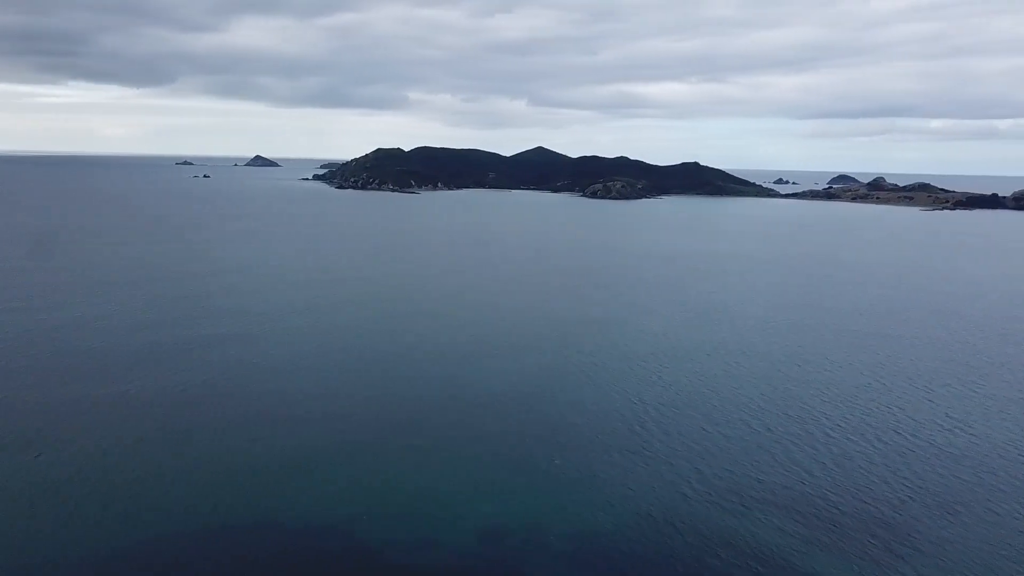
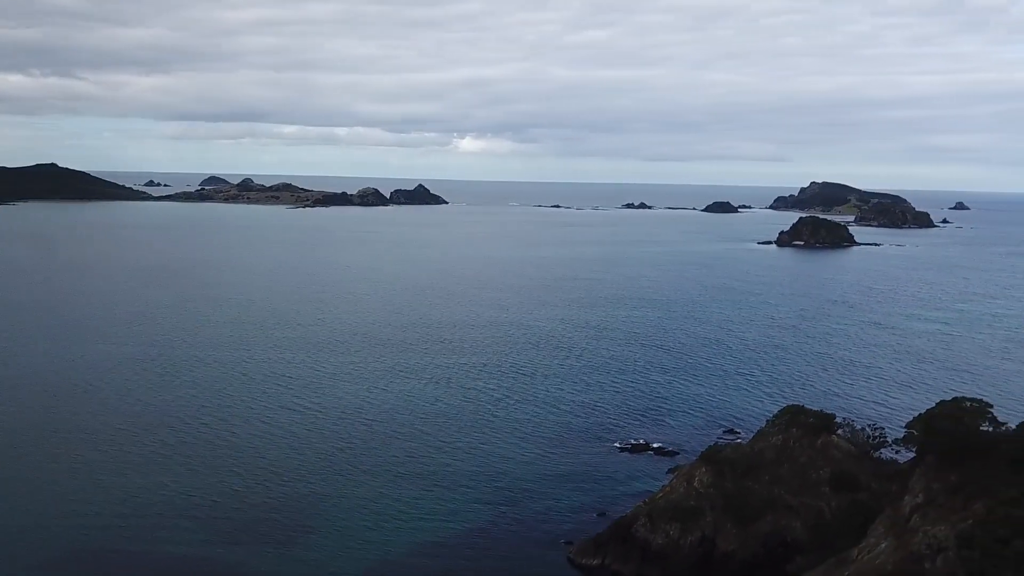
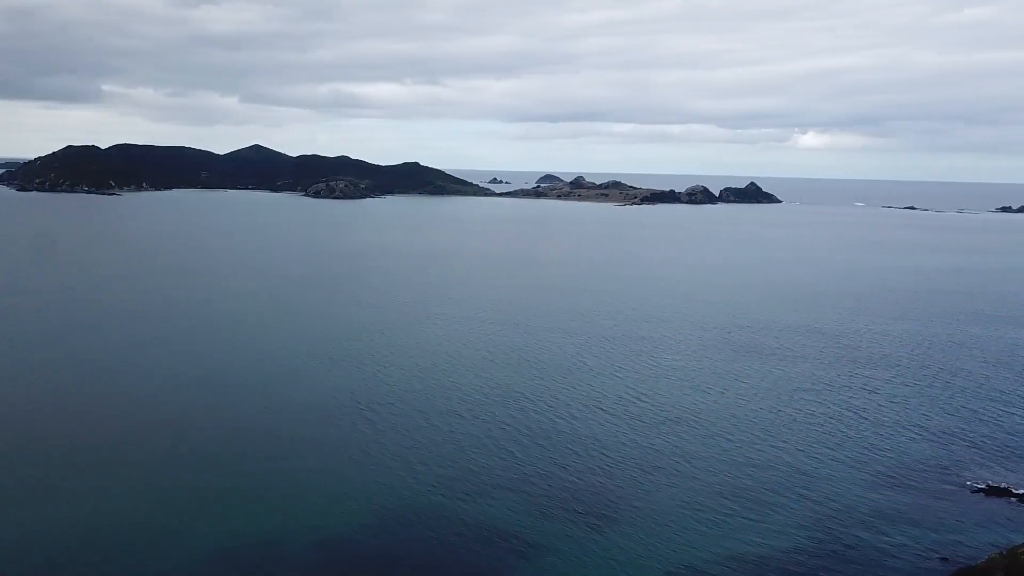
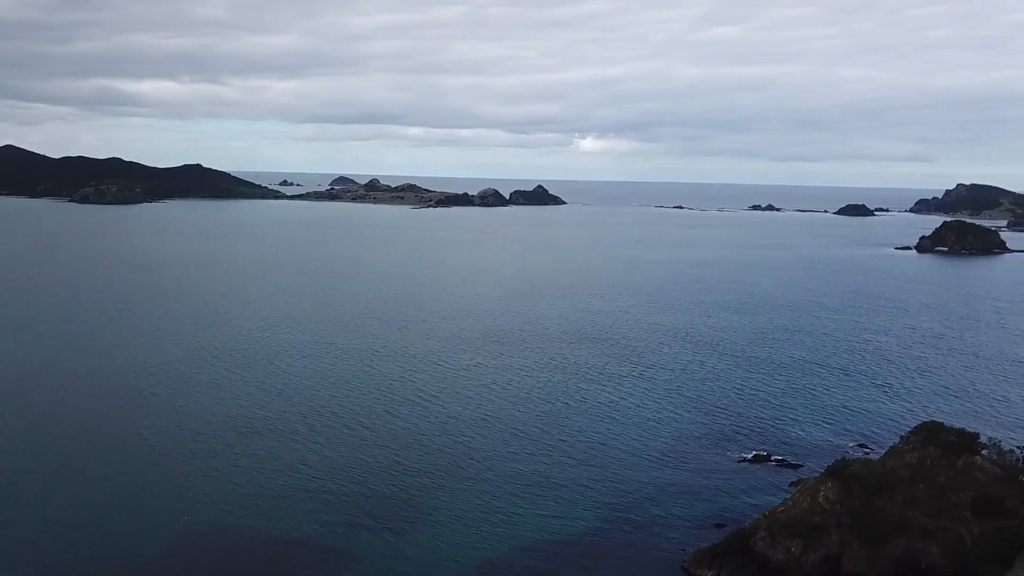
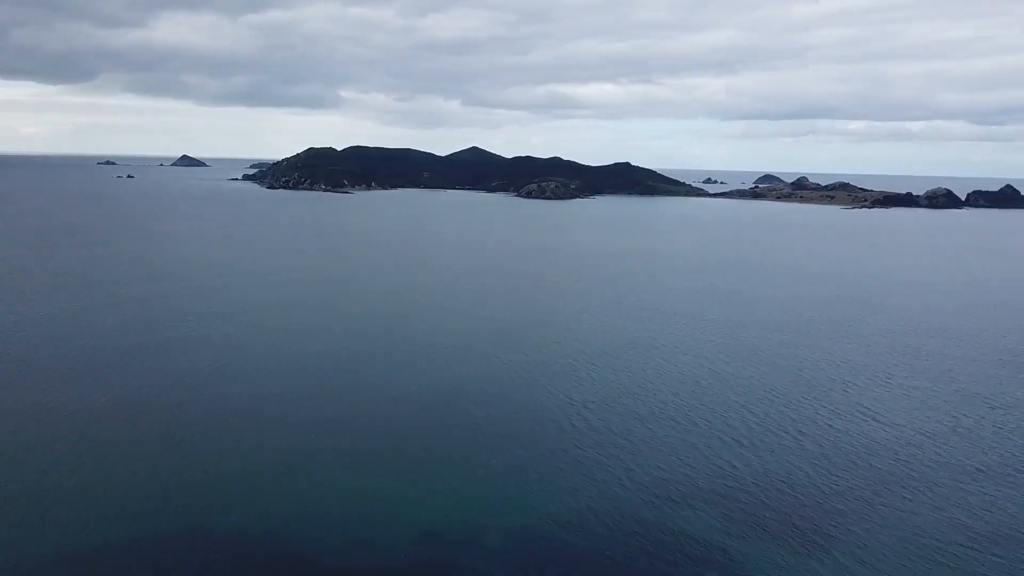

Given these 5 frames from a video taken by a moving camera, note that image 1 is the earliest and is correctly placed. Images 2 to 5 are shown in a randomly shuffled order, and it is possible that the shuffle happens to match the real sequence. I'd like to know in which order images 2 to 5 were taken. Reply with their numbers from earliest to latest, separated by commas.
5, 3, 4, 2
